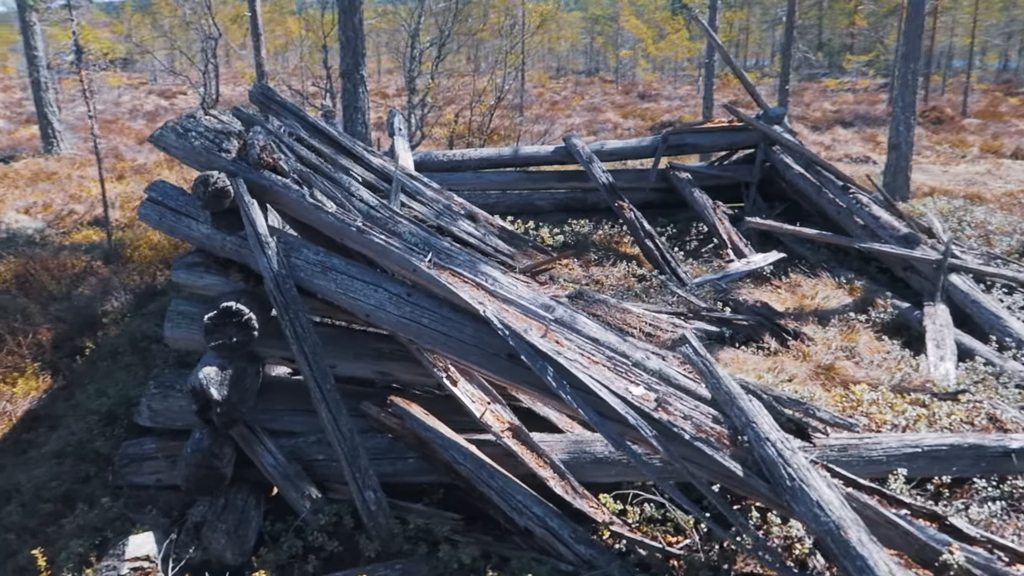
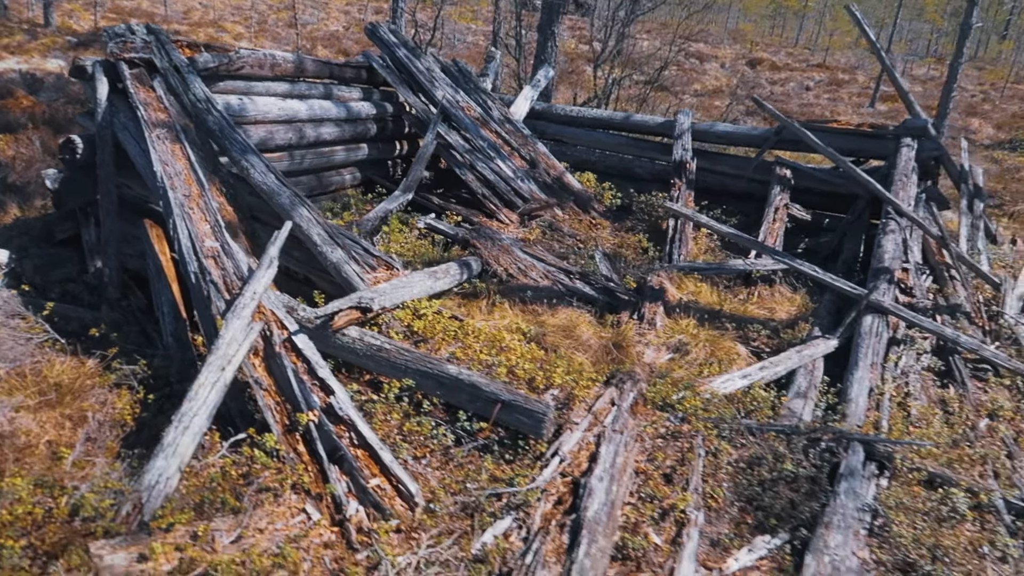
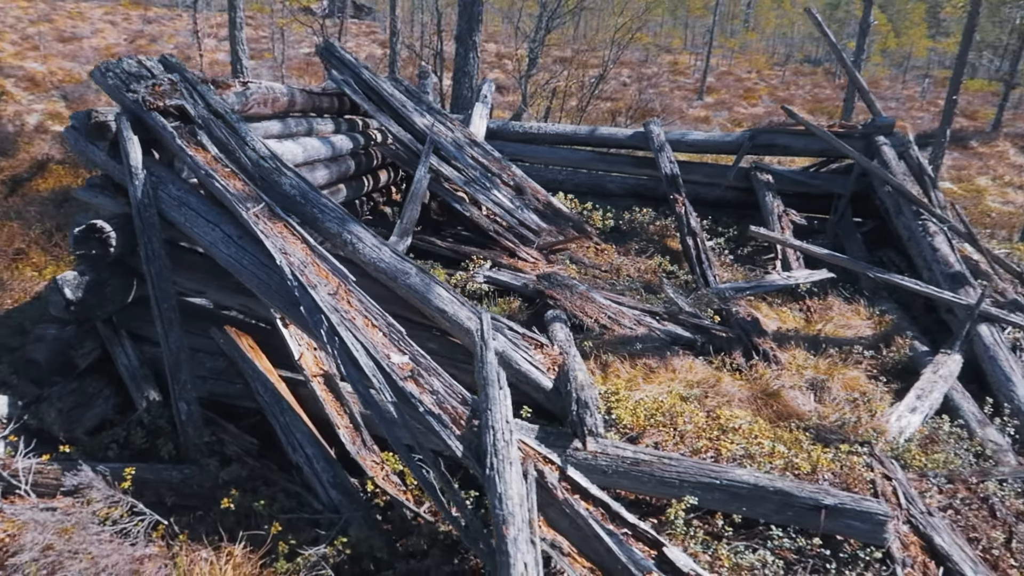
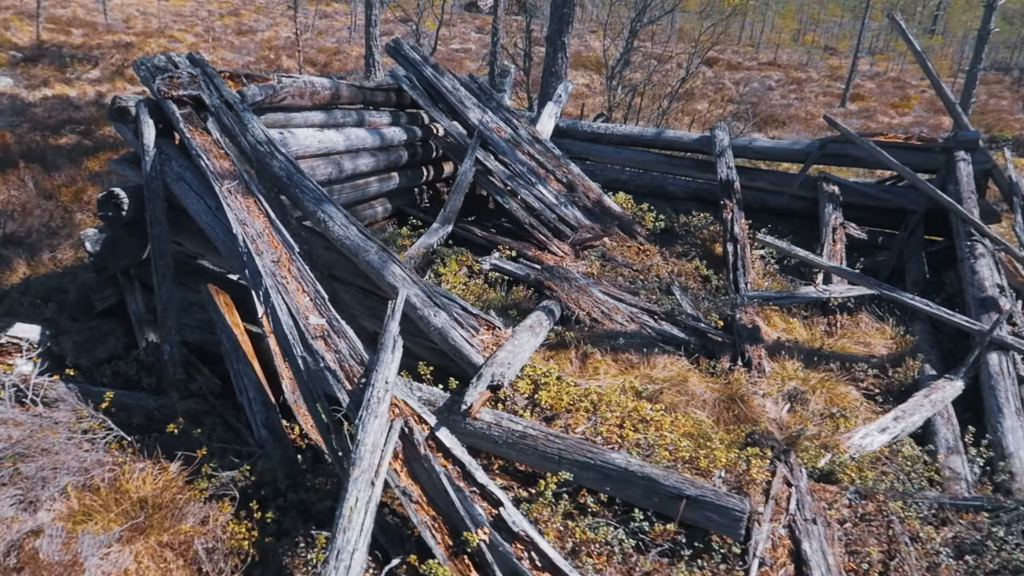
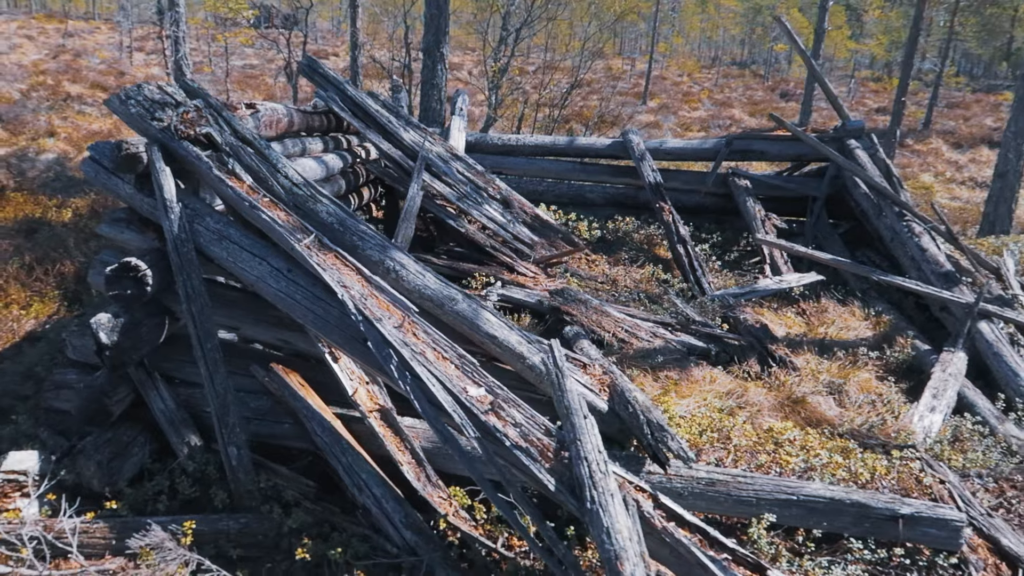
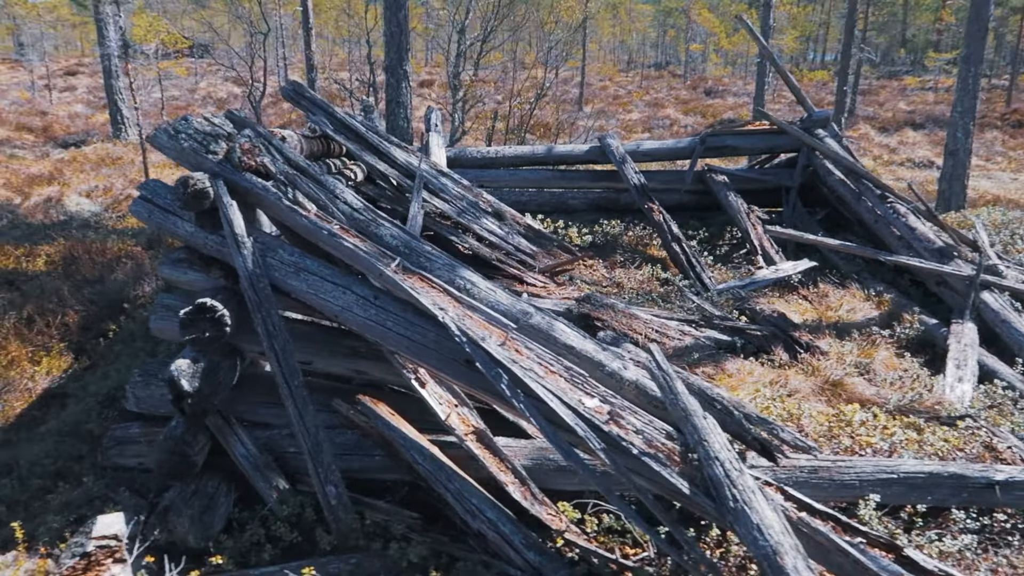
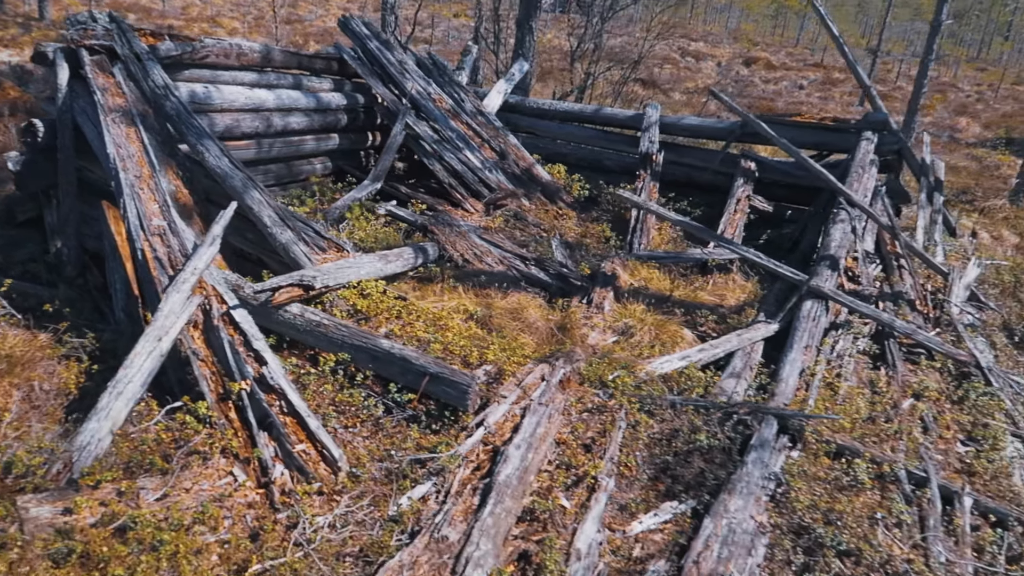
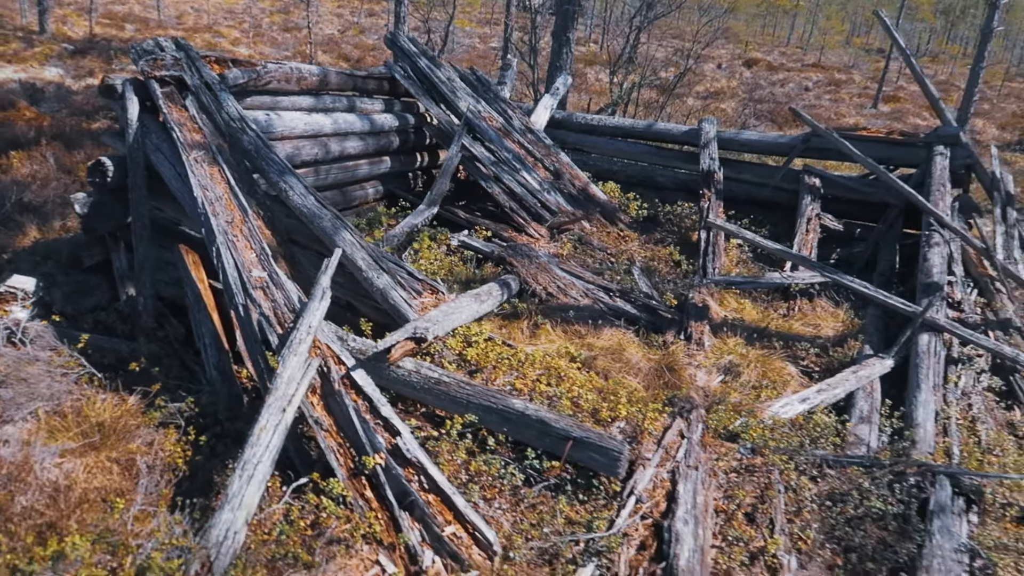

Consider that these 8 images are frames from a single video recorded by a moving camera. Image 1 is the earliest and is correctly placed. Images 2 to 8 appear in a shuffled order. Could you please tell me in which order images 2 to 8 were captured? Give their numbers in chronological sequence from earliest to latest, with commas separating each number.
6, 5, 3, 4, 8, 2, 7
